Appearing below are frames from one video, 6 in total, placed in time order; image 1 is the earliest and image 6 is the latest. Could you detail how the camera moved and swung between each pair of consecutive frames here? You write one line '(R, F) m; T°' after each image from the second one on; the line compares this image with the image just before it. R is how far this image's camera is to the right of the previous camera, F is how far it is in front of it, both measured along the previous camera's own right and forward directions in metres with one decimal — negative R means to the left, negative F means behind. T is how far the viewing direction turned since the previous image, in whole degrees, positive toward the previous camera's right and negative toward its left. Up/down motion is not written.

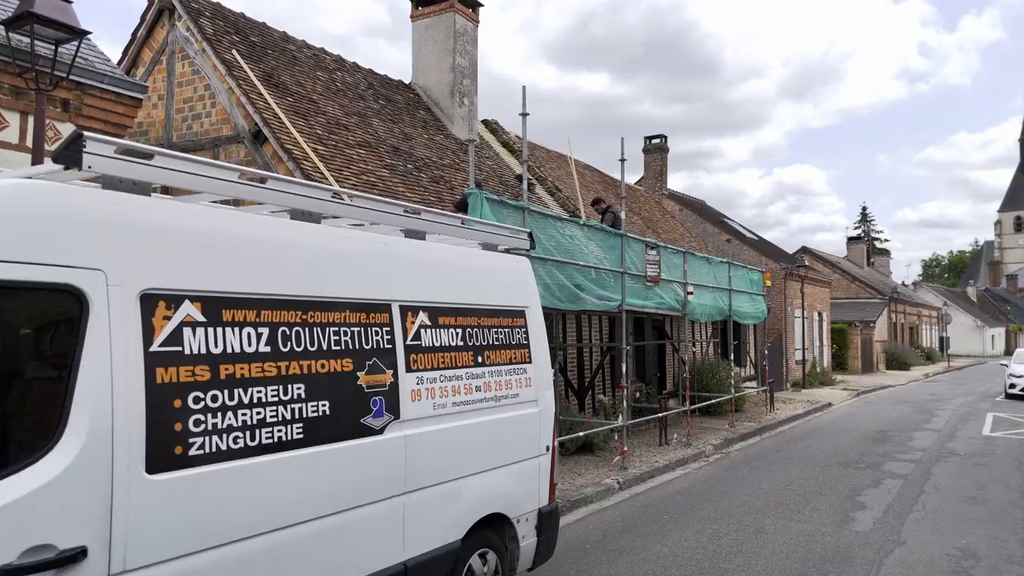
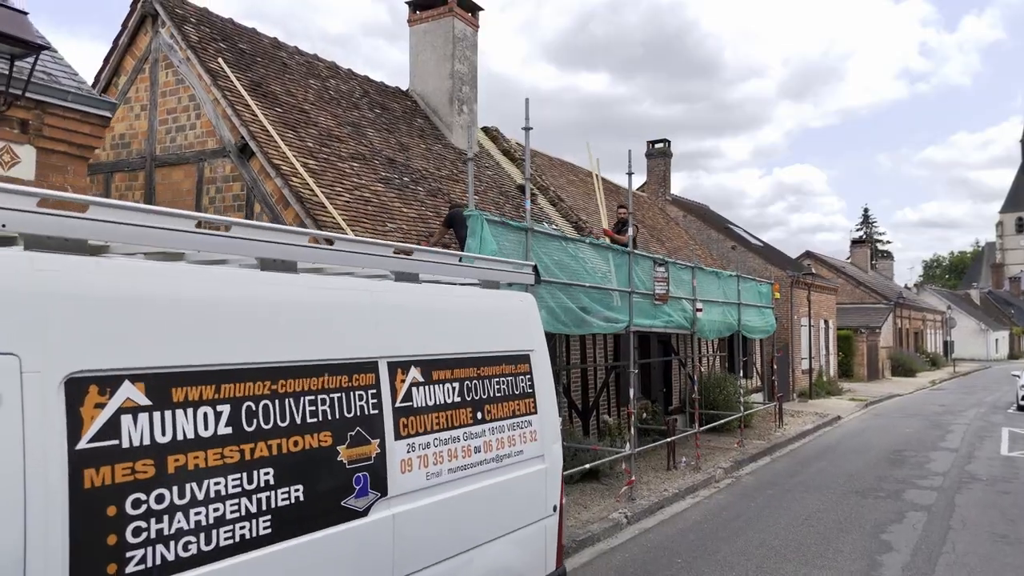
(0.0, +0.5) m; 0°
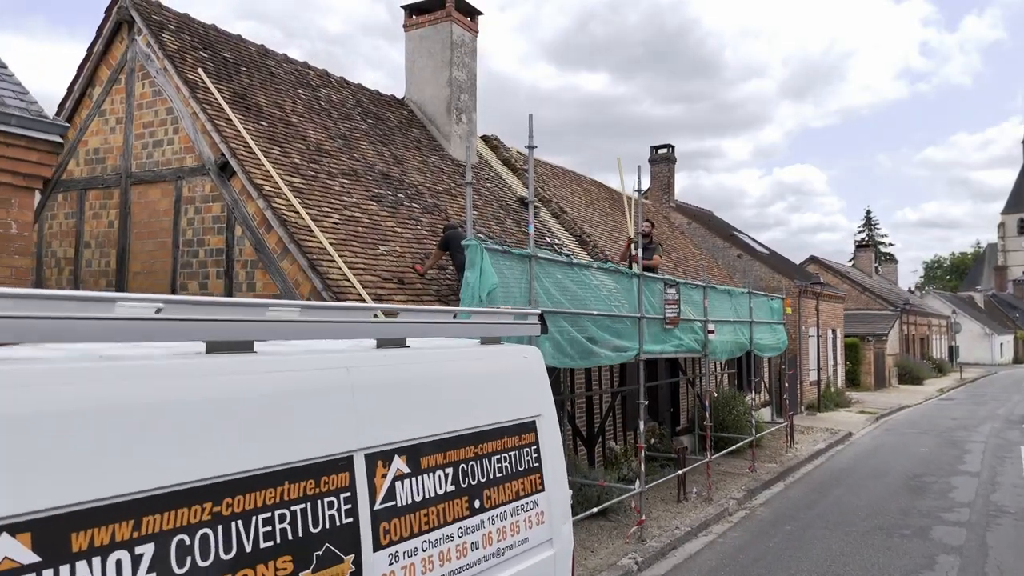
(0.0, +0.6) m; 0°
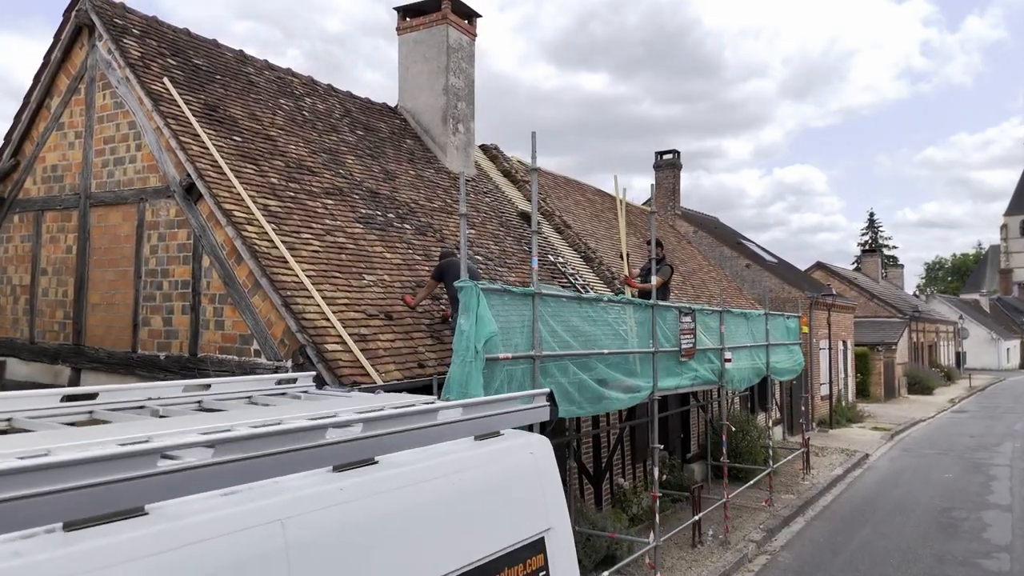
(0.0, +0.8) m; 0°
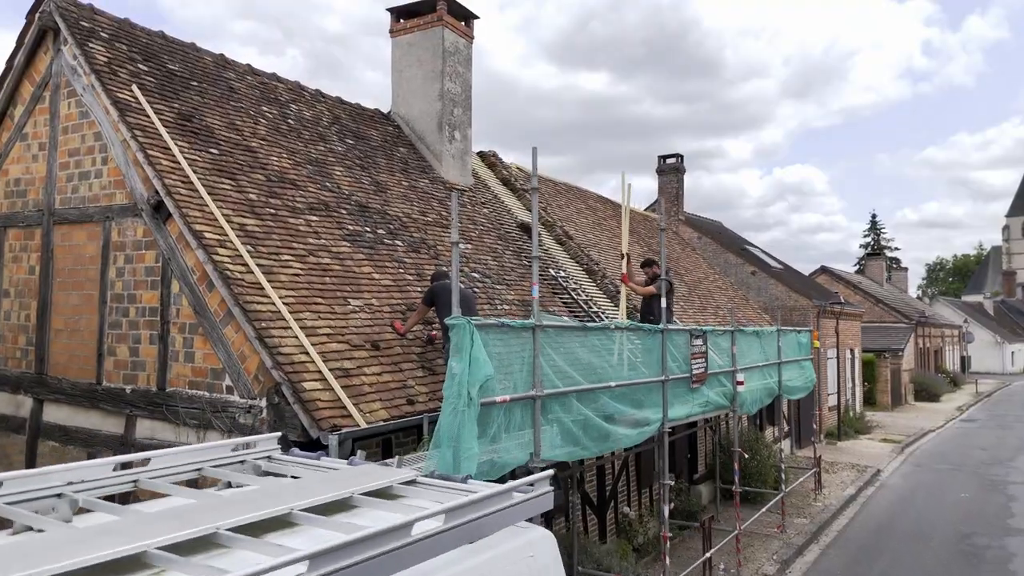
(0.0, +0.6) m; 0°
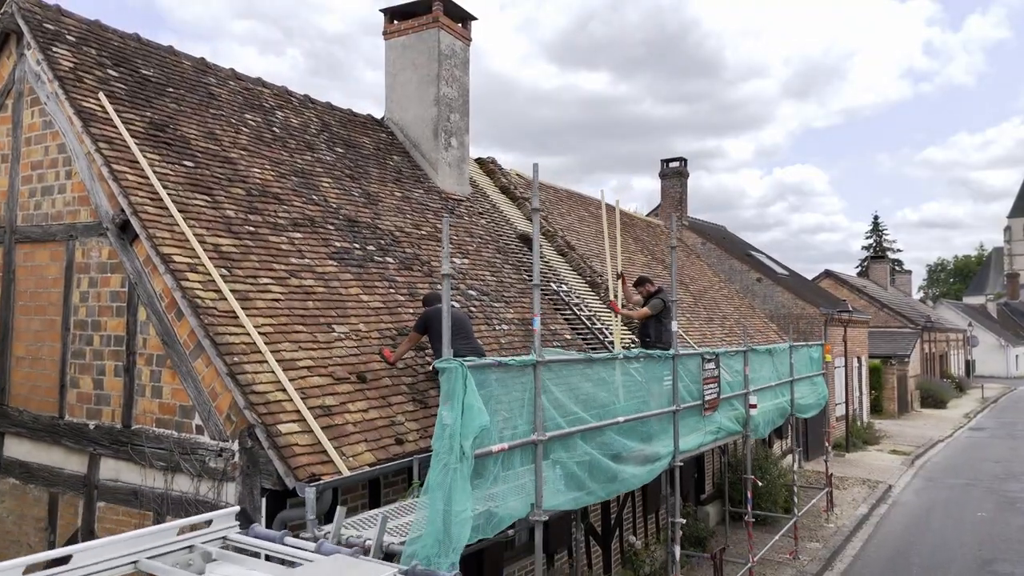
(0.0, +0.5) m; 0°
